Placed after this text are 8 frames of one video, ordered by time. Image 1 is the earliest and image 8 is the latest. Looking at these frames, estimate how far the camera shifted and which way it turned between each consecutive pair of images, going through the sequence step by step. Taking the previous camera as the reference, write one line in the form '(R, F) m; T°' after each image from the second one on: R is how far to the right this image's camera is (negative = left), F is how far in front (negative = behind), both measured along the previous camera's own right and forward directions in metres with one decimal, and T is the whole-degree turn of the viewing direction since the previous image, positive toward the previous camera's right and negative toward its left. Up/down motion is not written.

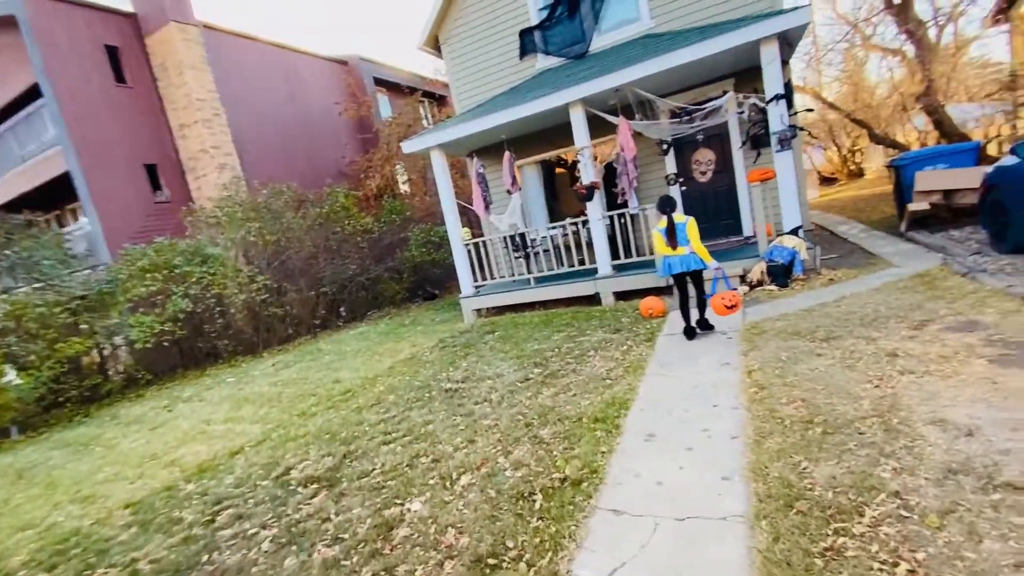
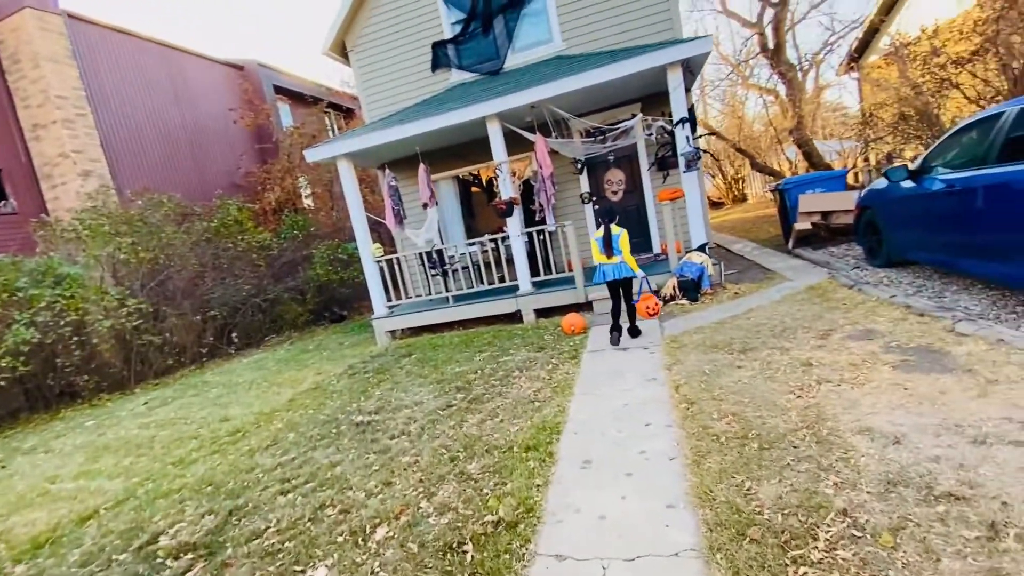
(0.0, +0.3) m; +10°
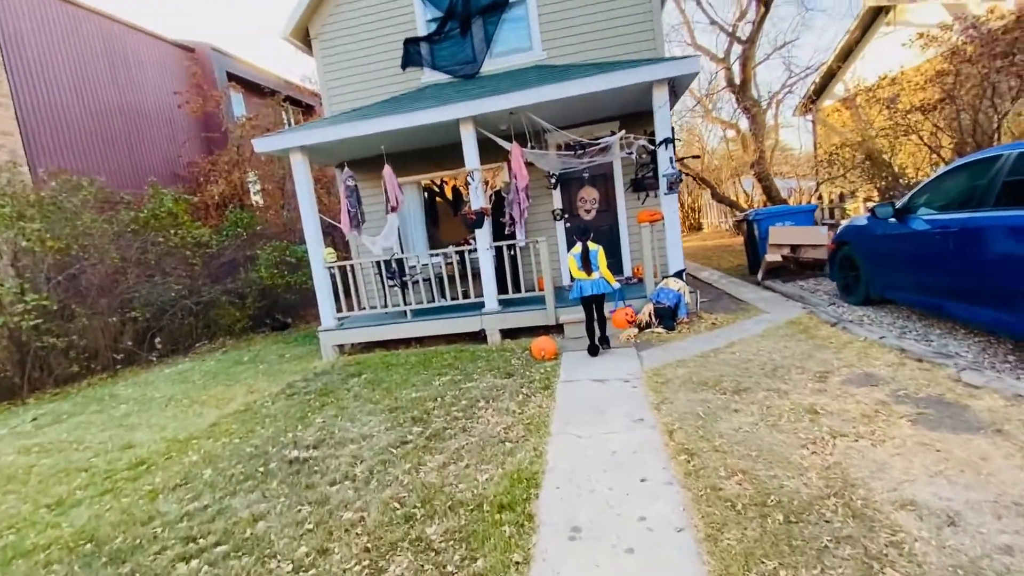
(-0.1, +0.5) m; +5°
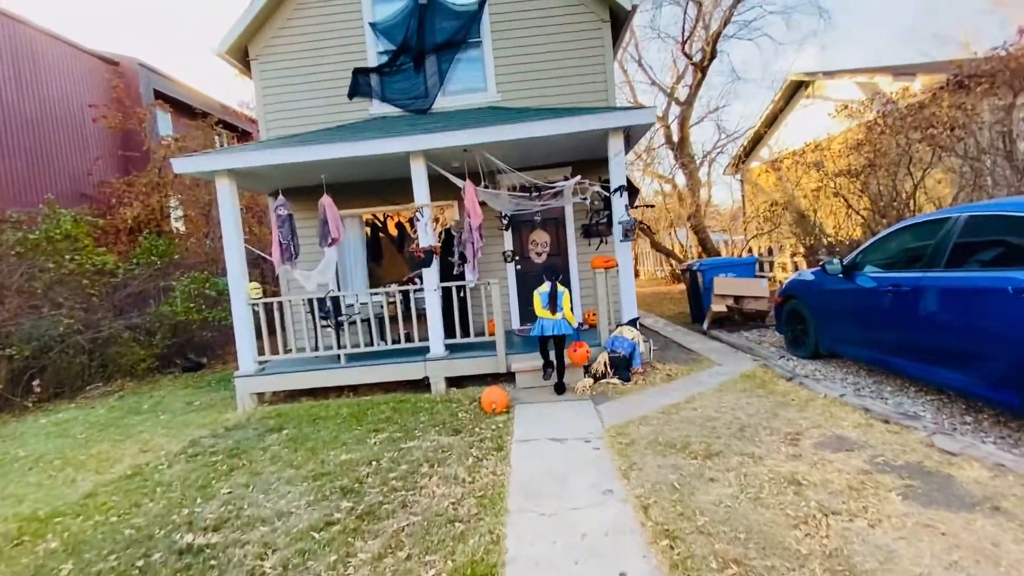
(-0.1, +0.4) m; +7°
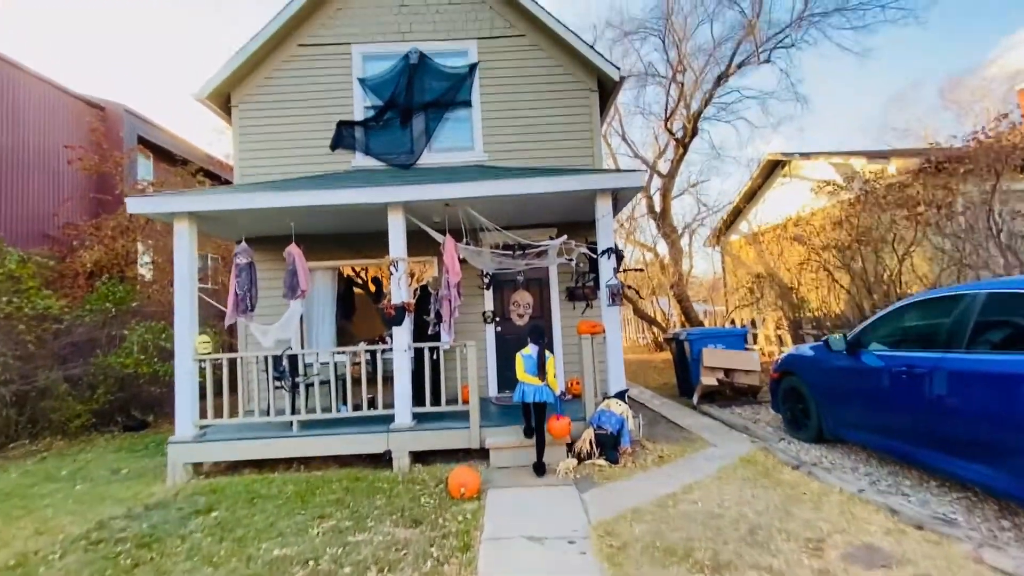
(0.0, +0.5) m; +2°
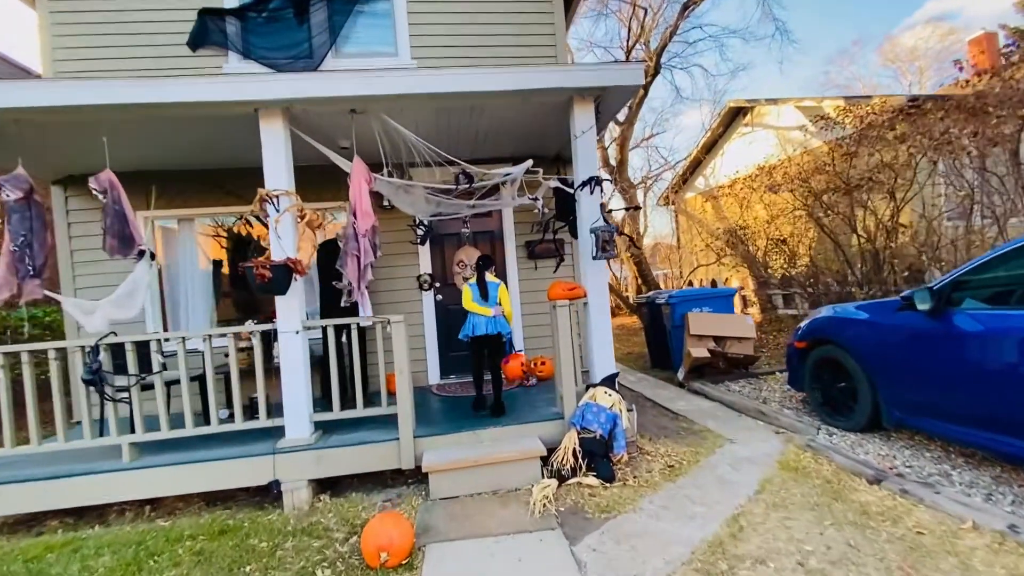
(0.0, +1.7) m; +7°
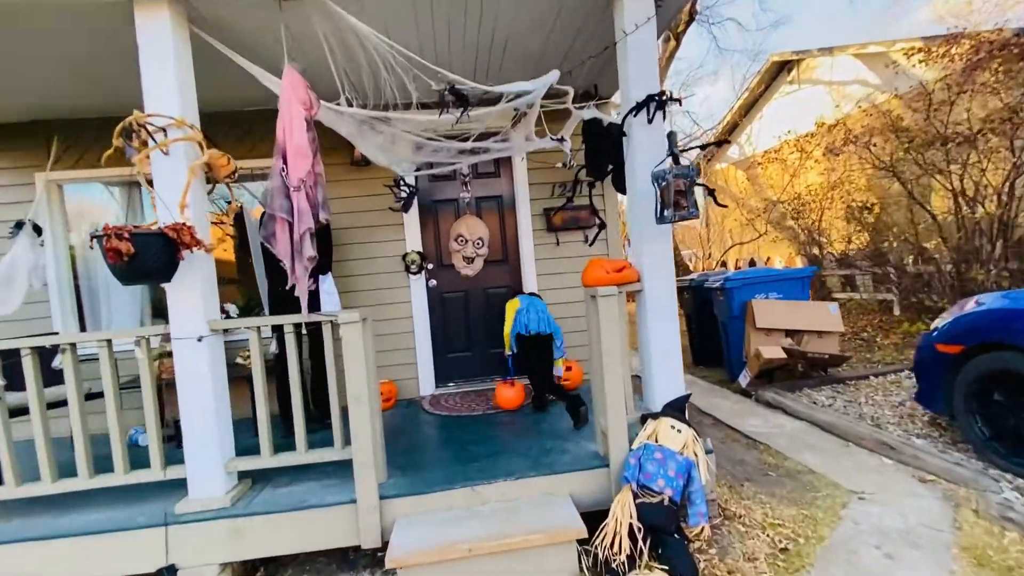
(0.0, +1.4) m; -2°
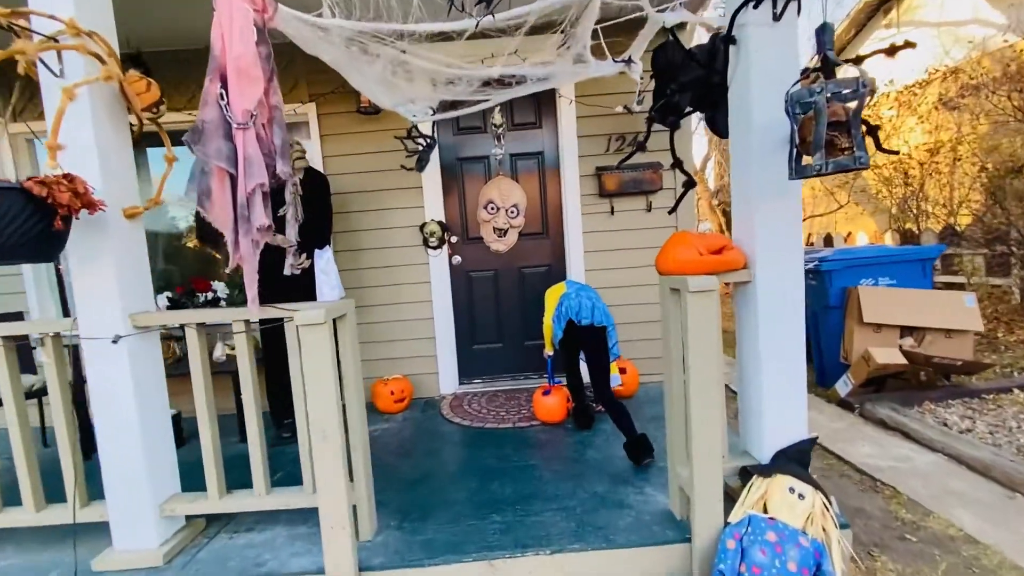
(0.0, +0.8) m; -5°
